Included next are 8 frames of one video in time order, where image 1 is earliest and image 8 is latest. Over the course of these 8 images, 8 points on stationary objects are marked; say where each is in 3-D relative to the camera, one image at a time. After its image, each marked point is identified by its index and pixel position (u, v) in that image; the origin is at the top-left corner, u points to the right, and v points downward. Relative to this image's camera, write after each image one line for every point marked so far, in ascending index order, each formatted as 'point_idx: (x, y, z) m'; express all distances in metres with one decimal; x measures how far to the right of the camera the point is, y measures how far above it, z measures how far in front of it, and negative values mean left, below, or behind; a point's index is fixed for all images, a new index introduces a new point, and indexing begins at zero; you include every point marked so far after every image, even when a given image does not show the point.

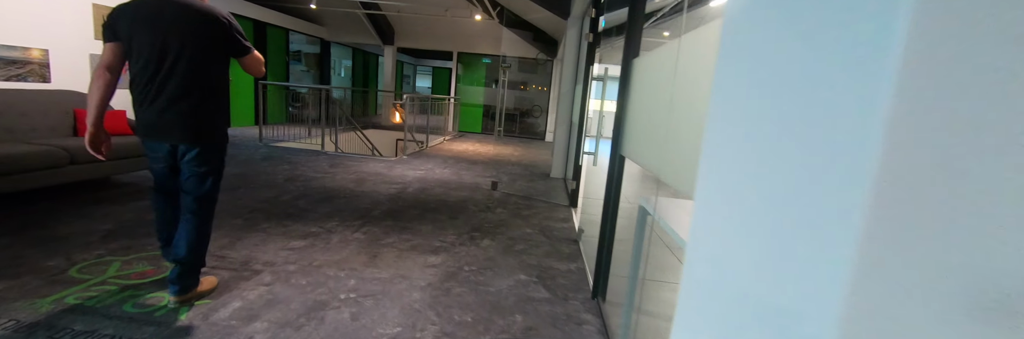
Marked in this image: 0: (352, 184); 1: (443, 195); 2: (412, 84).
0: (-1.6, -0.1, +3.8) m
1: (-0.7, -0.3, +3.7) m
2: (-4.2, +3.7, +16.2) m
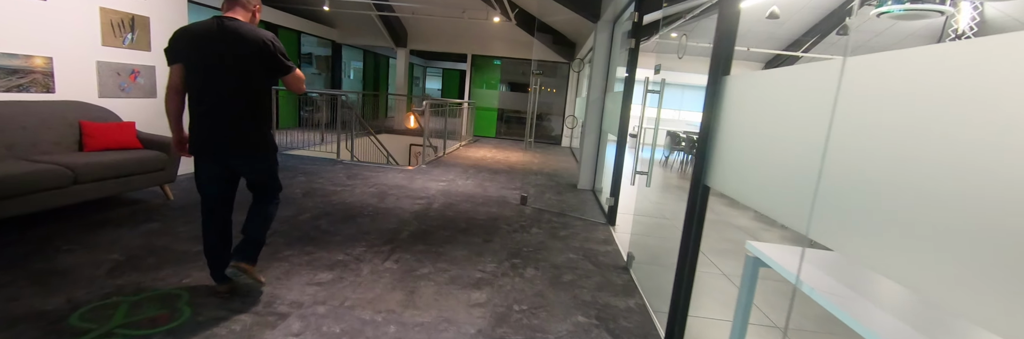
0: (-1.3, -0.3, +3.6) m
1: (-0.4, -0.4, +3.4) m
2: (-3.8, +3.5, +16.0) m
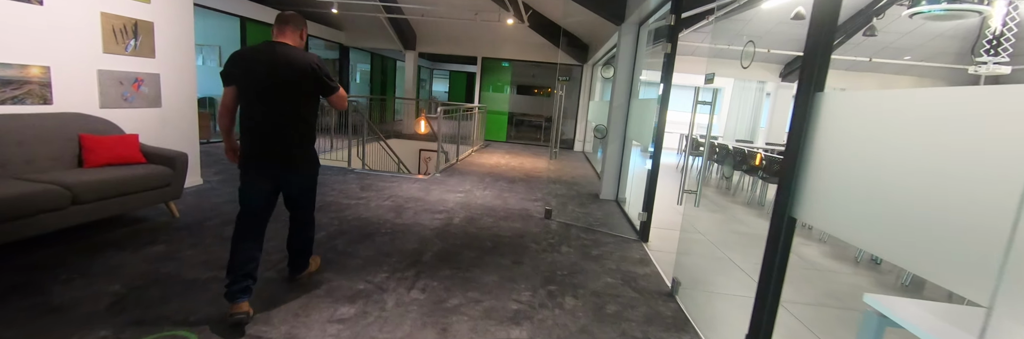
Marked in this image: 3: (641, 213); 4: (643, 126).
0: (-1.1, -0.4, +3.4) m
1: (-0.2, -0.5, +3.2) m
2: (-3.5, +3.4, +15.8) m
3: (+1.2, -0.4, +3.5) m
4: (+1.3, +0.5, +3.8) m
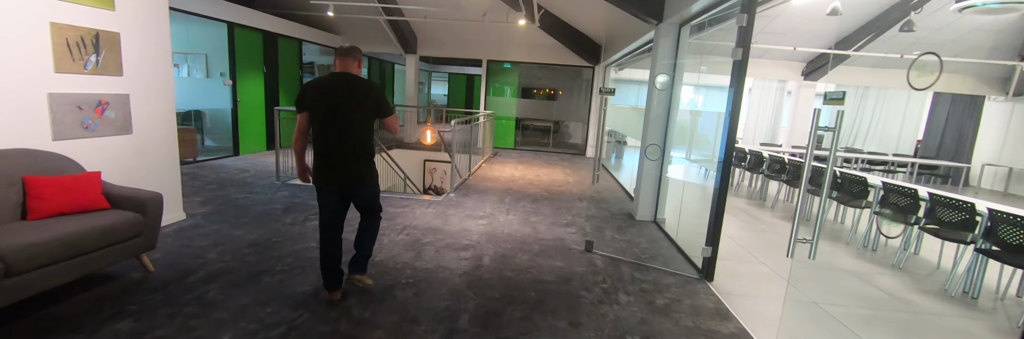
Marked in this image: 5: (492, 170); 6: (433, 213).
0: (-0.8, -0.6, +2.9) m
1: (+0.1, -0.7, +2.7) m
2: (-3.4, +3.2, +15.3) m
3: (+1.5, -0.6, +3.0) m
4: (+1.6, +0.3, +3.4) m
5: (-0.3, 0.0, +6.2) m
6: (-0.8, -0.4, +3.8) m
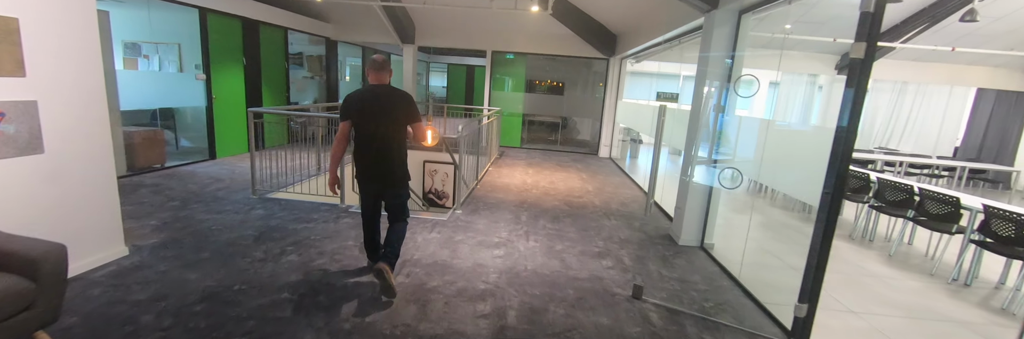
0: (-0.6, -0.8, +2.2) m
1: (+0.3, -0.9, +2.1) m
2: (-3.3, +3.3, +14.5) m
3: (+1.7, -0.8, +2.4) m
4: (+1.8, +0.1, +2.7) m
5: (-0.1, -0.1, +5.5) m
6: (-0.6, -0.6, +3.1) m
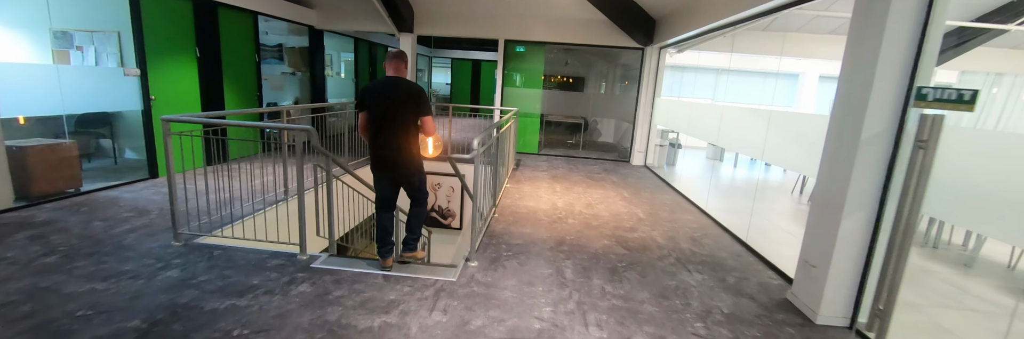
0: (-0.3, -1.1, +1.0) m
1: (+0.6, -1.1, +0.9) m
2: (-3.0, +3.2, +13.3) m
3: (+1.9, -1.0, +1.2) m
4: (+2.1, -0.1, +1.5) m
5: (+0.1, -0.3, +4.3) m
6: (-0.3, -0.8, +1.9) m
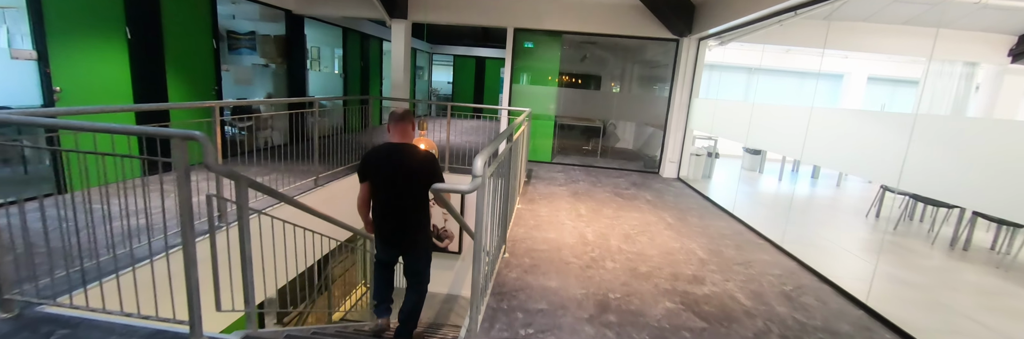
0: (-0.2, -1.2, 0.0) m
1: (+0.7, -1.3, -0.1) m
2: (-2.8, +3.0, +12.3) m
3: (+2.0, -1.2, +0.1) m
4: (+2.2, -0.3, +0.4) m
5: (+0.3, -0.5, +3.3) m
6: (-0.2, -1.0, +0.9) m
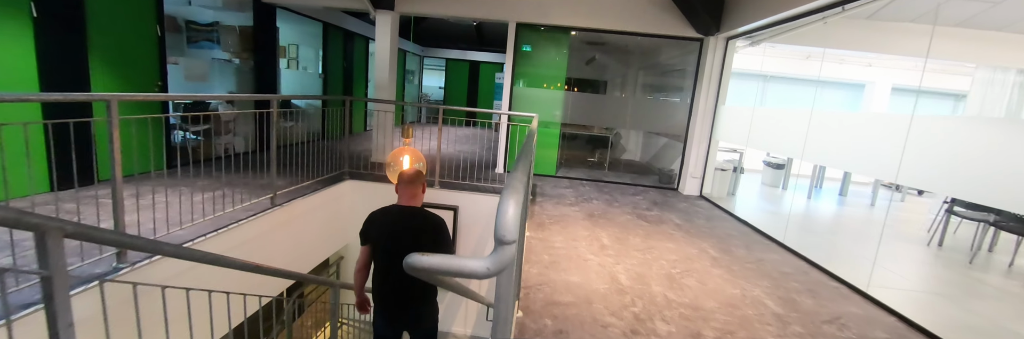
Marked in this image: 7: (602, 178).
0: (-0.1, -1.3, -0.8) m
1: (+0.8, -1.4, -0.9) m
2: (-2.9, +2.7, +11.6) m
3: (+2.2, -1.3, -0.6) m
4: (+2.3, -0.4, -0.2) m
5: (+0.3, -0.6, +2.6) m
6: (-0.1, -1.0, +0.2) m
7: (+1.4, -0.1, +6.1) m
